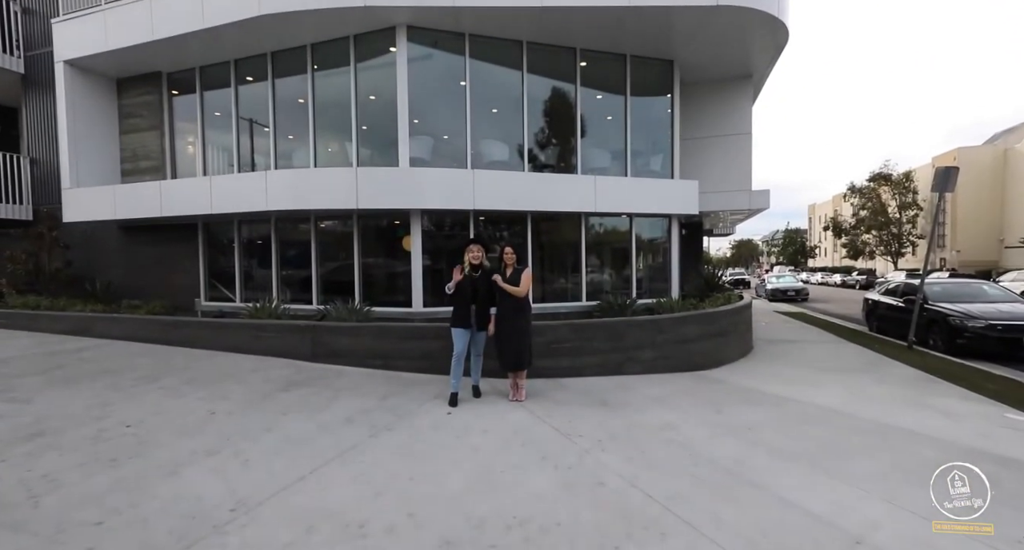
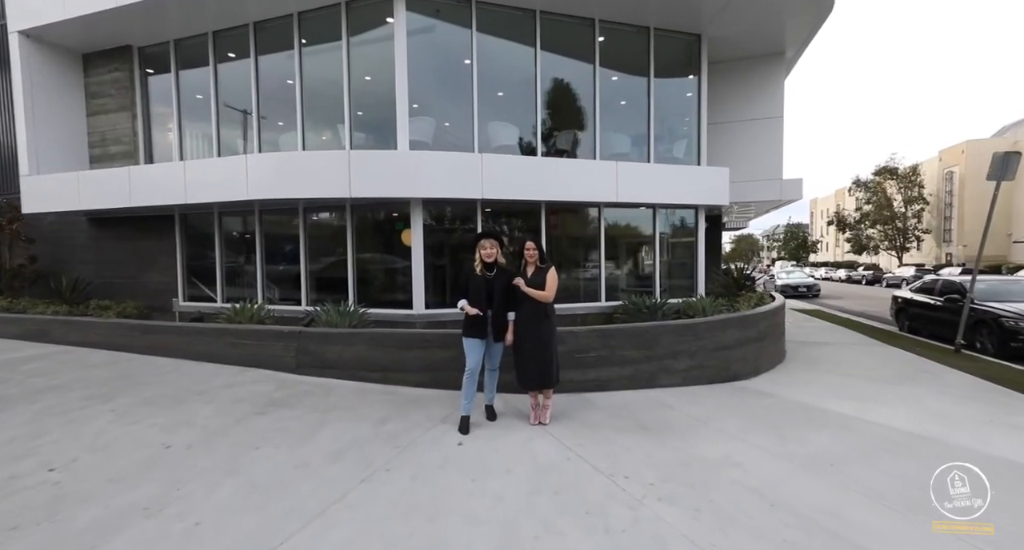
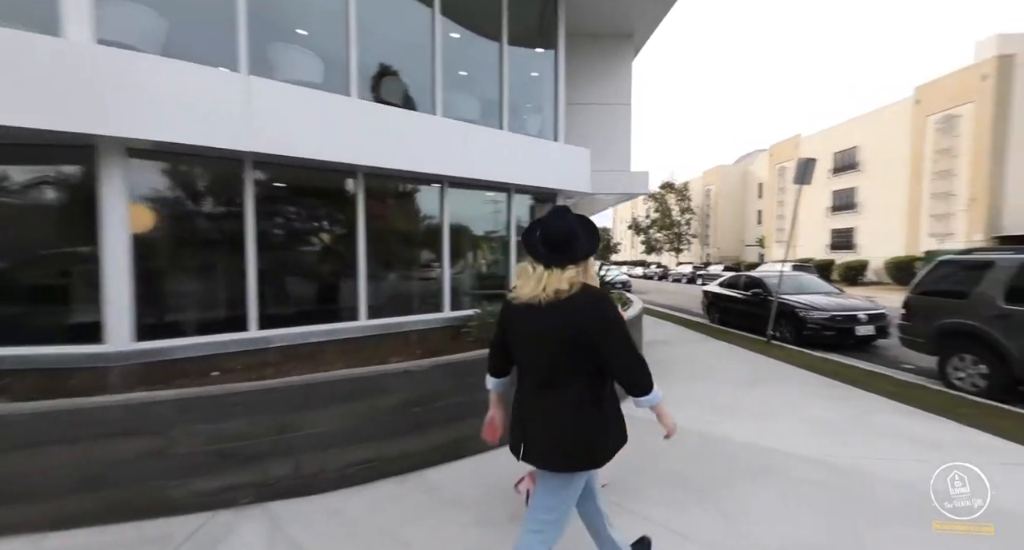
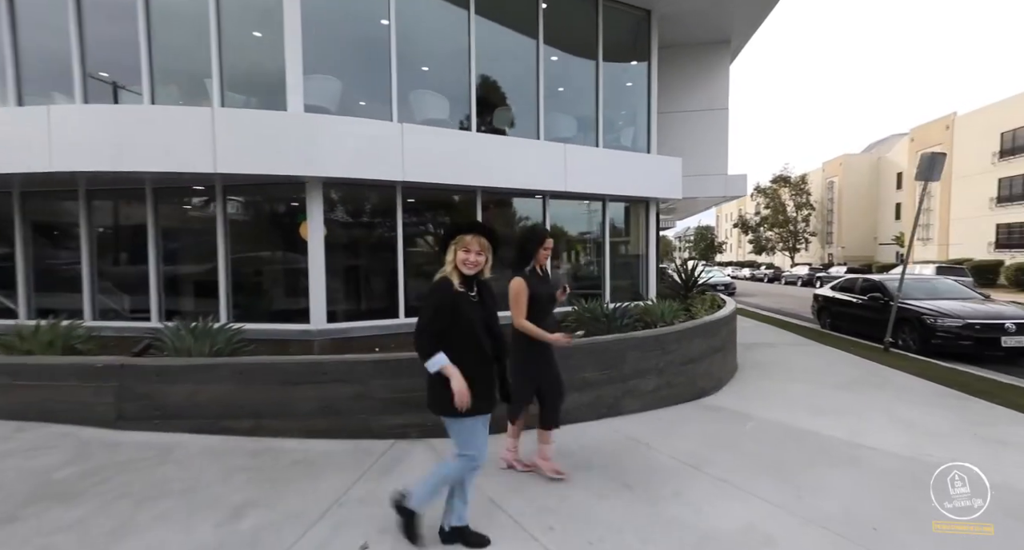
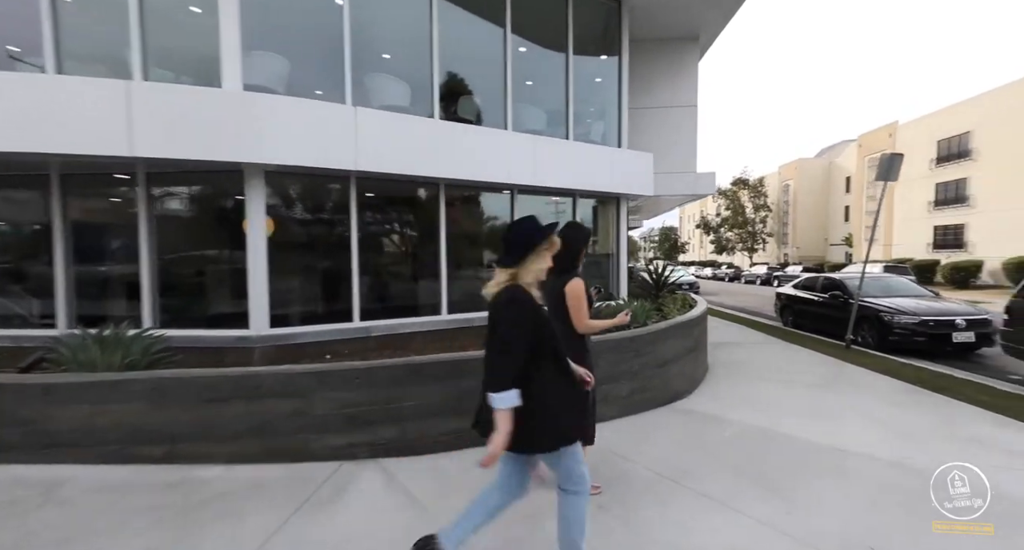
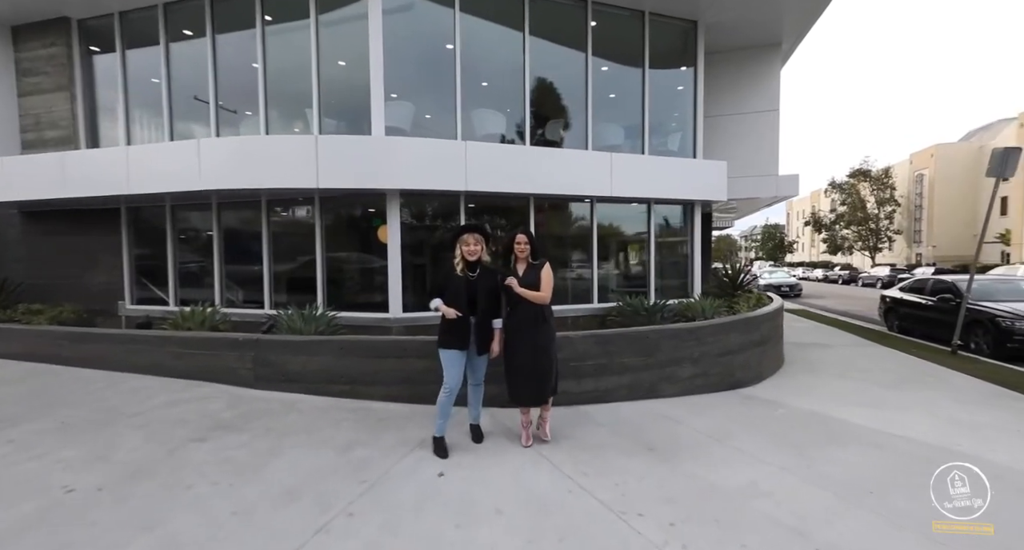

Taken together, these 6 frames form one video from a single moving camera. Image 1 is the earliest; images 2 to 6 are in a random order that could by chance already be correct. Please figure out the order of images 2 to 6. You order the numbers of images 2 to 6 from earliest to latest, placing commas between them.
2, 6, 4, 5, 3
